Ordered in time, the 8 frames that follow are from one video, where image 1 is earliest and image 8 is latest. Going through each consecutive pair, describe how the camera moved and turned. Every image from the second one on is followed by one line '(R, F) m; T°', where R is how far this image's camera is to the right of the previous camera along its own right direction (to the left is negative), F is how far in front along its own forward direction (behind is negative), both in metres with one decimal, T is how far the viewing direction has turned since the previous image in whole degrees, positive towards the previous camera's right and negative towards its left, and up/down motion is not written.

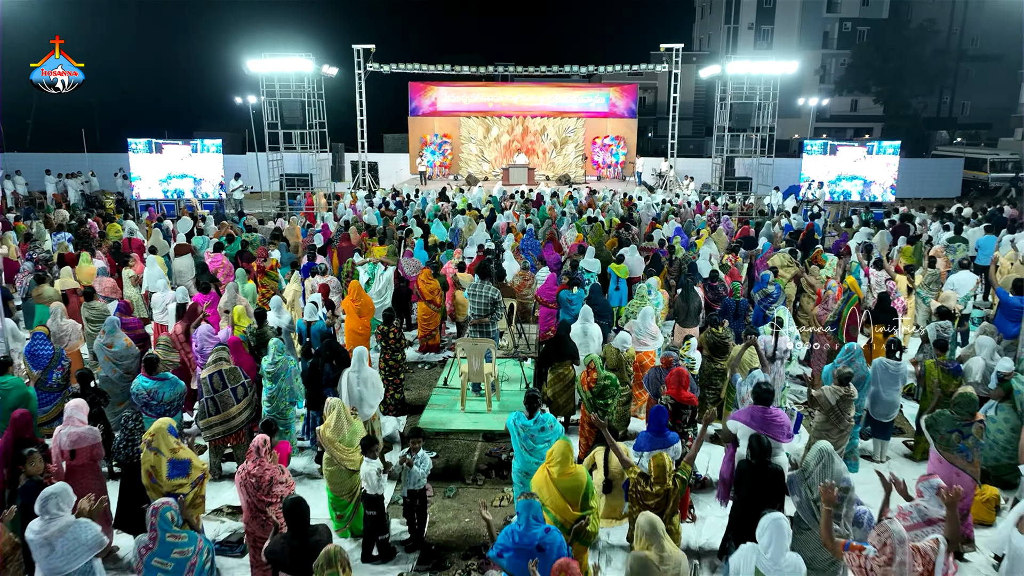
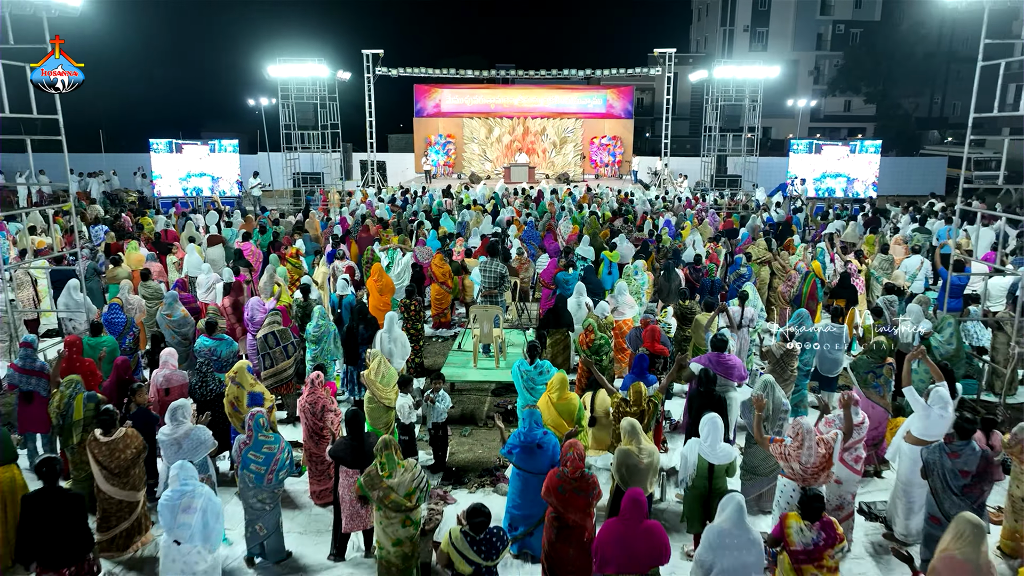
(0.0, -1.0) m; 0°
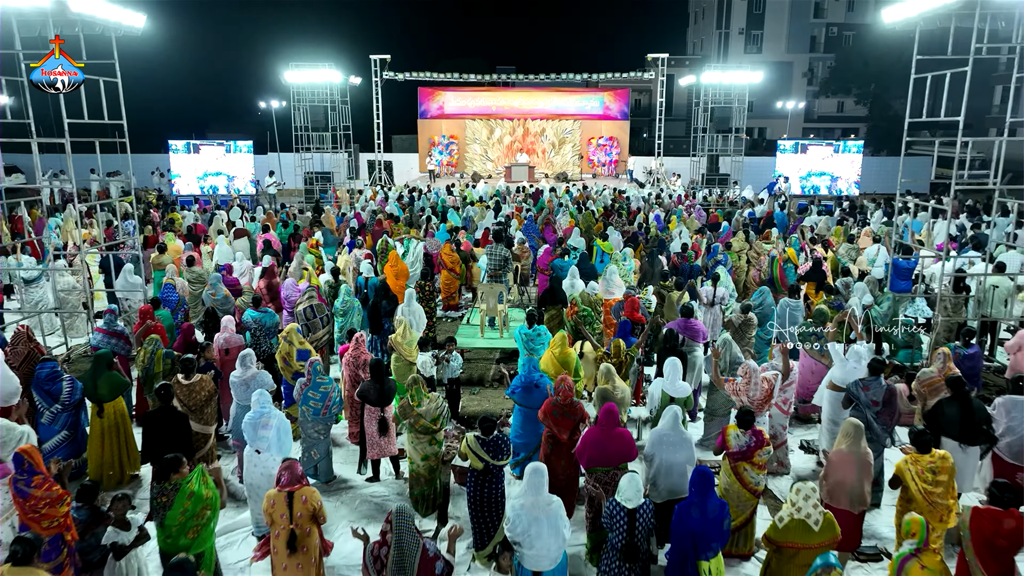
(0.0, -1.0) m; 0°
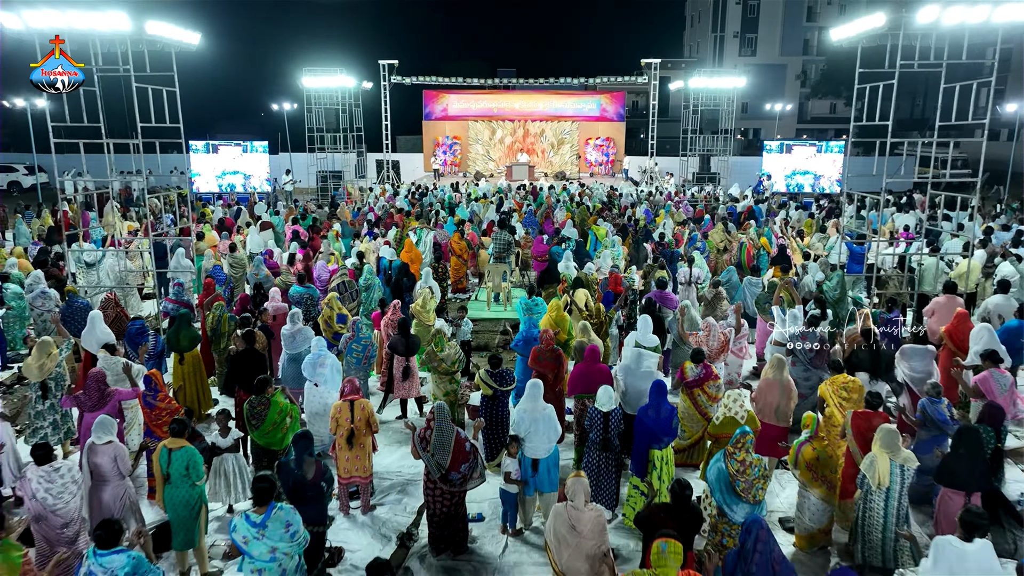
(0.0, -1.2) m; 0°
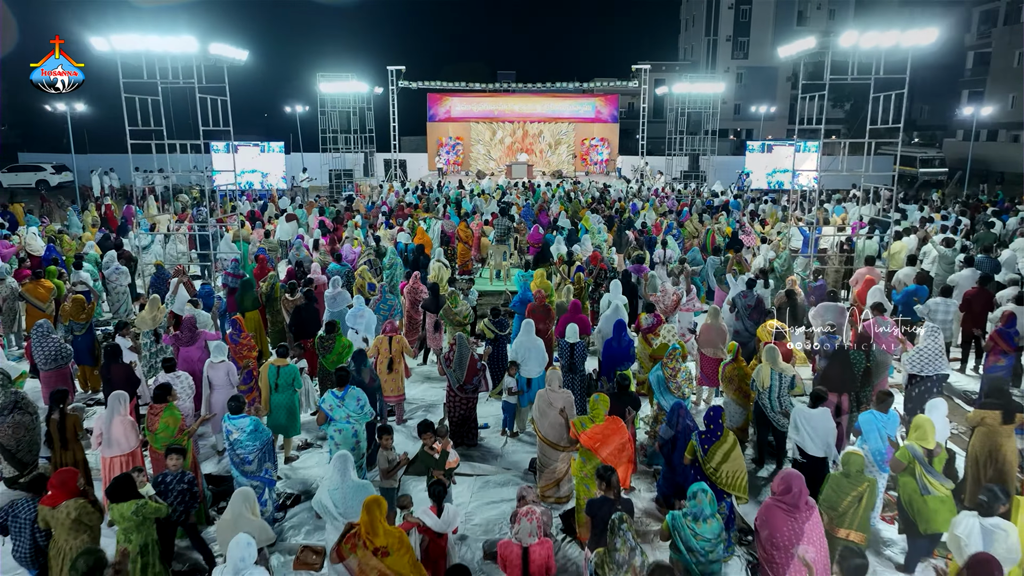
(0.0, -1.5) m; 0°
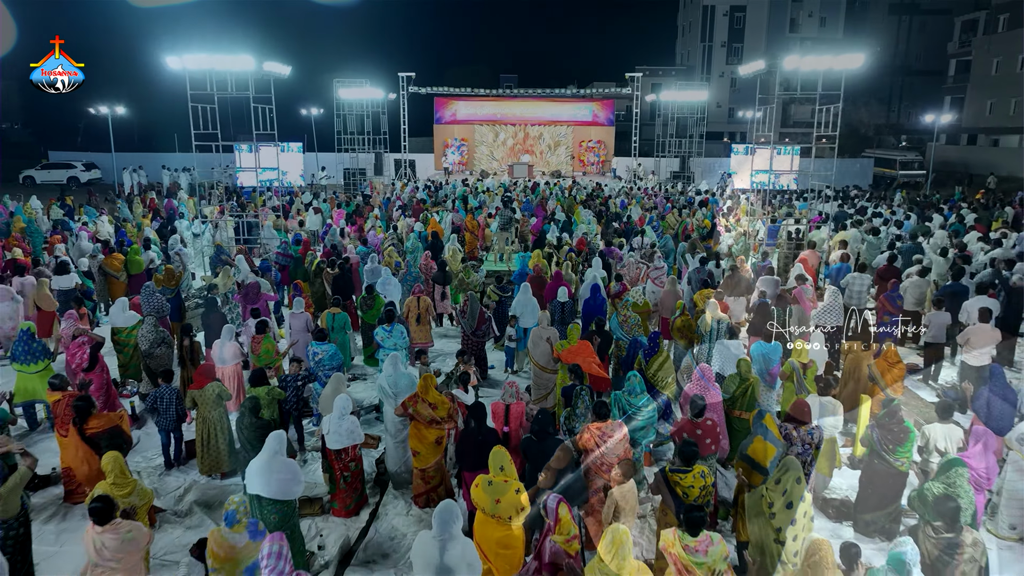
(0.0, -1.8) m; 0°
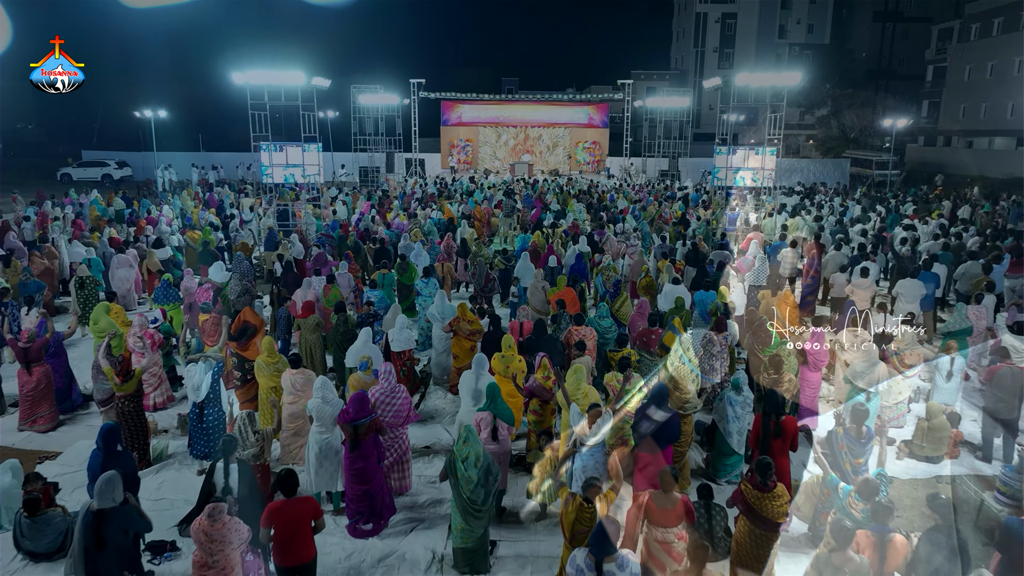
(0.0, -2.3) m; 0°
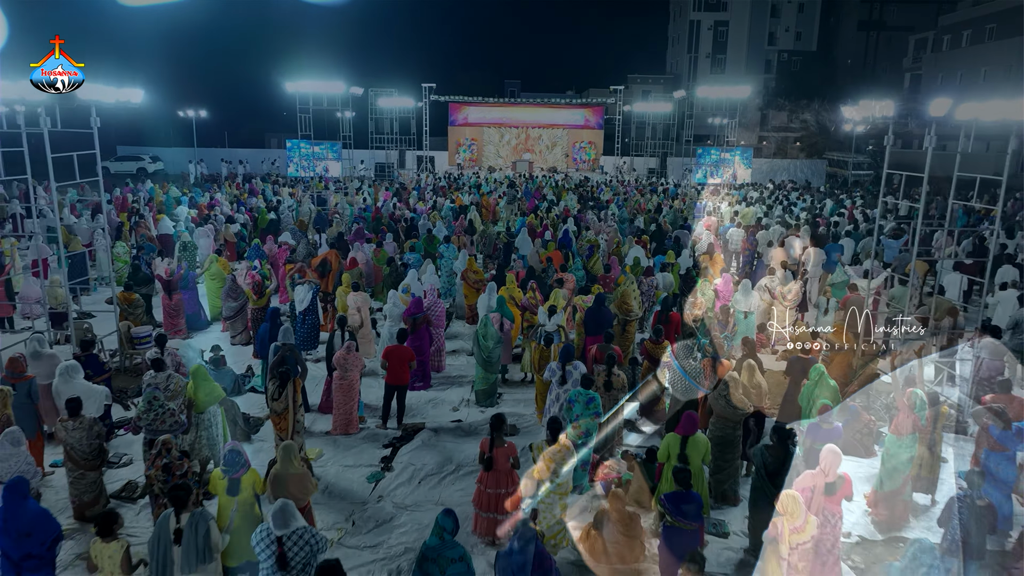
(0.0, -2.8) m; 0°
